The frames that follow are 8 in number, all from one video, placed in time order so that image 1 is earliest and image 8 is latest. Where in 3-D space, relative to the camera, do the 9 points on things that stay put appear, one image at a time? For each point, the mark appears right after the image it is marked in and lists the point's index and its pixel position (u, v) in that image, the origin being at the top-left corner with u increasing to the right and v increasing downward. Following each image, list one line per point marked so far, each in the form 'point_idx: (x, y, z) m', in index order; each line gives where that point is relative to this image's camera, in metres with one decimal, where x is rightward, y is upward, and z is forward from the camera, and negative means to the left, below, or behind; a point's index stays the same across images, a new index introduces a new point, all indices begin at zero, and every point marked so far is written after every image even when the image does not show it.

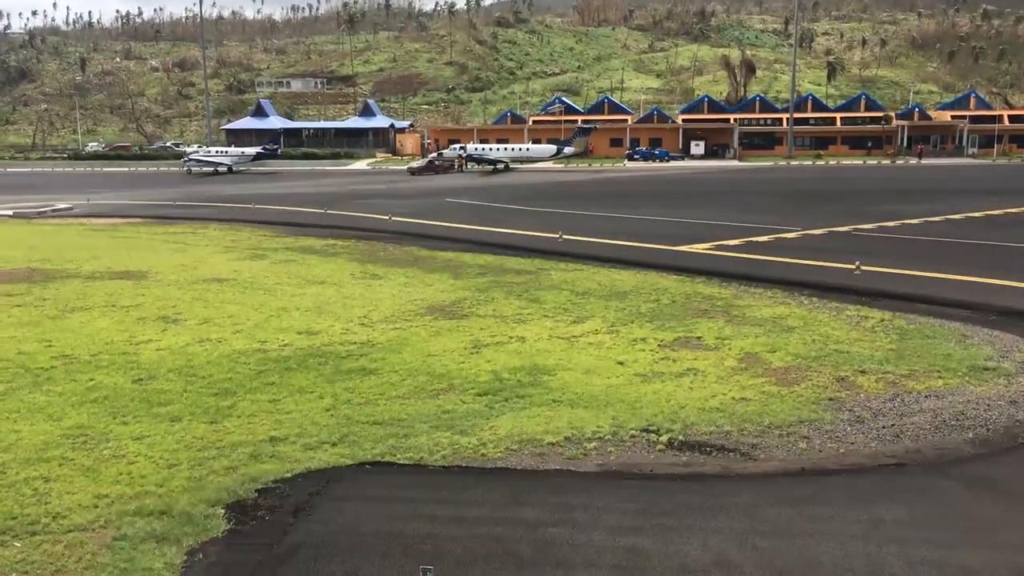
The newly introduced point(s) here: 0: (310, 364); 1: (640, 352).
0: (-2.3, -0.9, +11.1) m
1: (+1.5, -0.7, +11.3) m
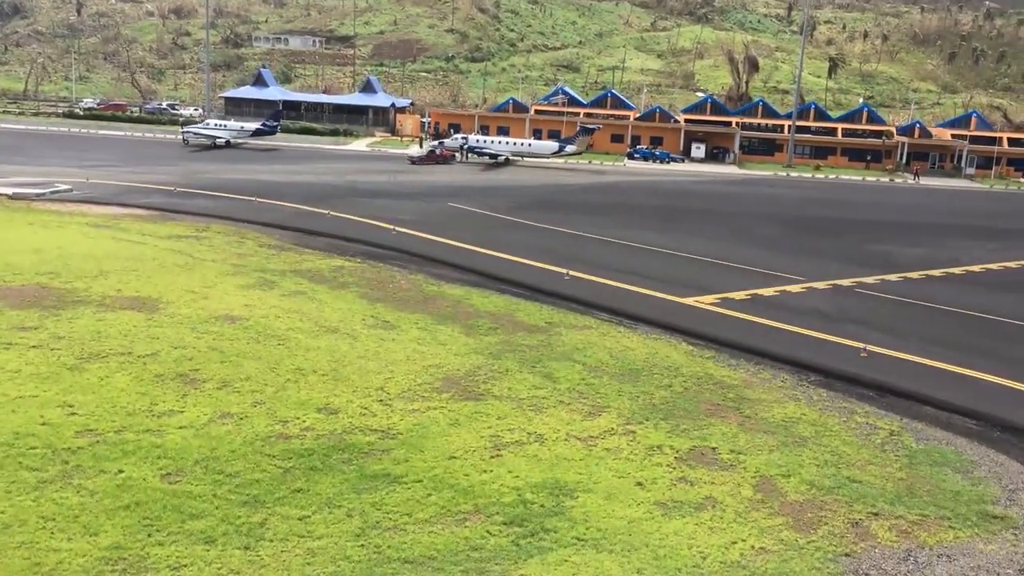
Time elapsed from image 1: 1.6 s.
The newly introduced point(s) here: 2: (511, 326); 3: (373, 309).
0: (-2.1, -2.0, +11.3) m
1: (+1.7, -2.1, +11.6) m
2: (0.0, -0.7, +18.6) m
3: (-2.8, -0.4, +19.6) m
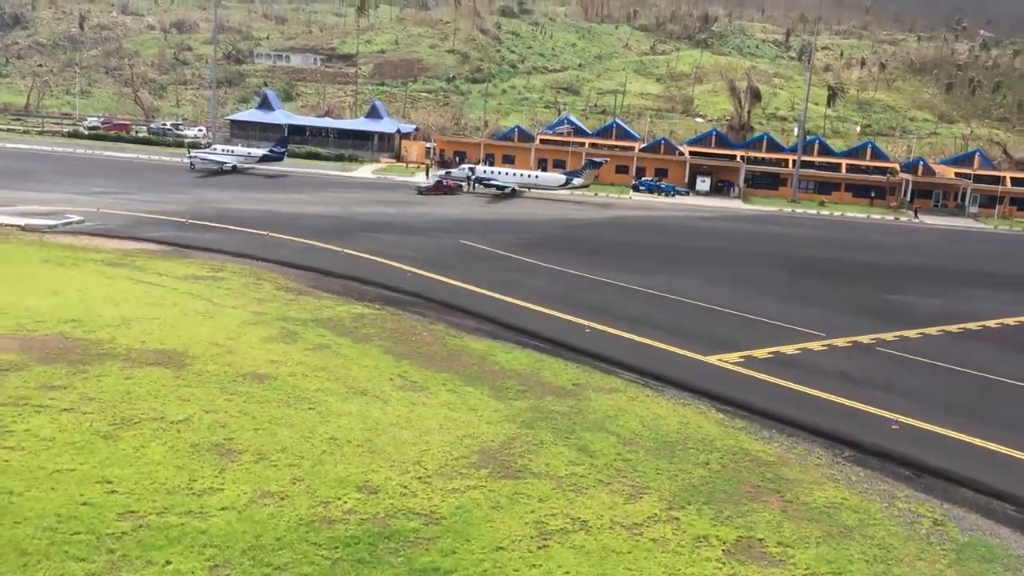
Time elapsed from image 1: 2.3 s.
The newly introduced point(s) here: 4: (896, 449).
0: (-1.5, -3.0, +11.2) m
1: (+2.3, -3.2, +11.5) m
2: (+0.5, -1.9, +18.5) m
3: (-2.3, -1.6, +19.5) m
4: (+6.4, -2.7, +16.4) m
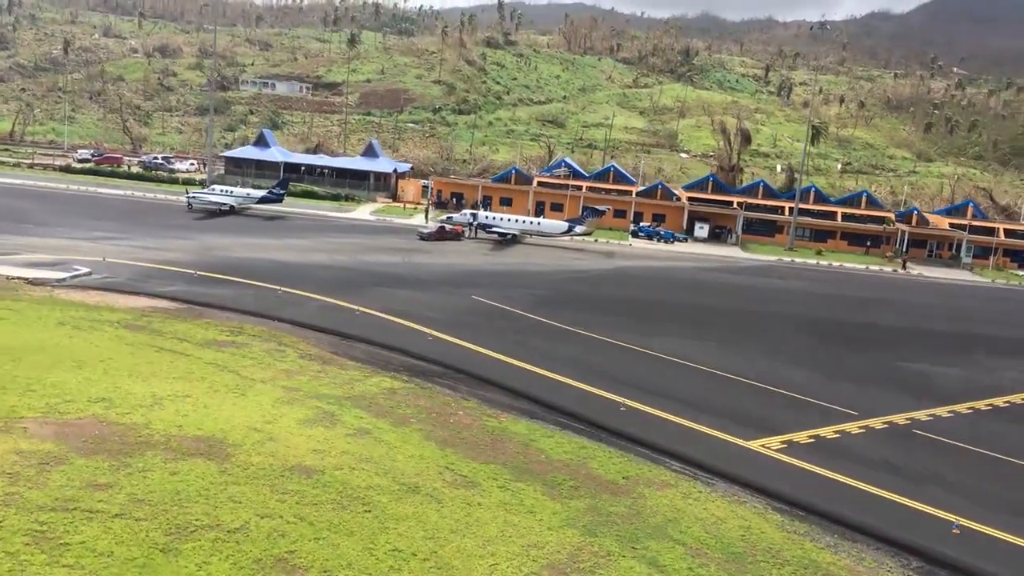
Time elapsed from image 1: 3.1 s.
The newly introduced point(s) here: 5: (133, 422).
0: (-0.4, -4.6, +10.8) m
1: (+3.4, -4.8, +11.1) m
2: (+1.5, -3.6, +18.2) m
3: (-1.3, -3.3, +19.1) m
4: (+7.4, -4.5, +16.1) m
5: (-7.6, -2.7, +19.6) m
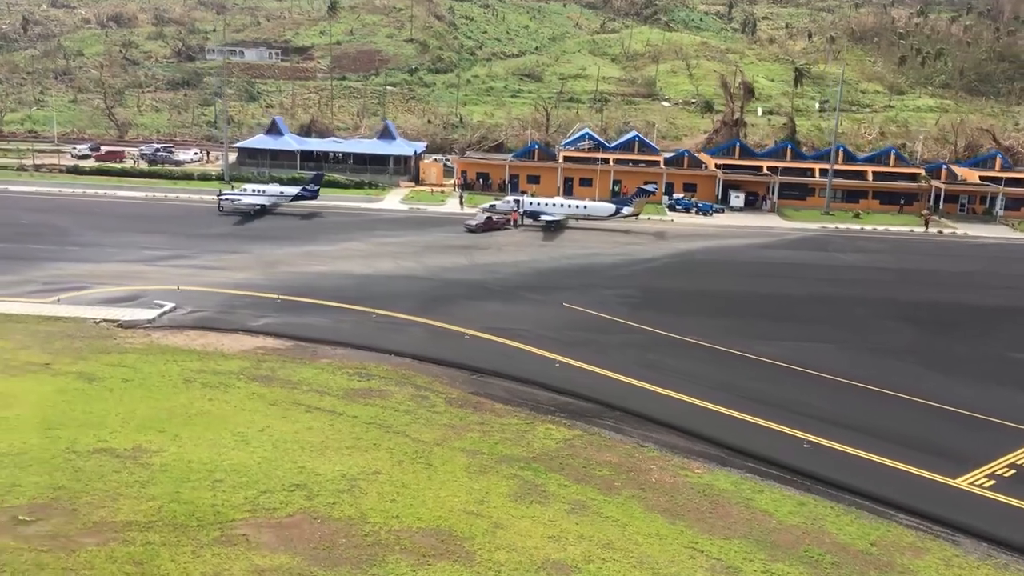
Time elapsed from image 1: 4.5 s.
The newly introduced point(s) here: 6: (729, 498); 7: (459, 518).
0: (+4.5, -6.2, +10.2) m
1: (+8.3, -6.2, +10.7) m
2: (+6.0, -4.8, +17.6) m
3: (+3.2, -4.6, +18.3) m
4: (+12.1, -5.4, +15.8) m
5: (-3.2, -4.3, +18.6) m
6: (+4.4, -4.4, +19.9) m
7: (-1.0, -4.4, +18.7) m
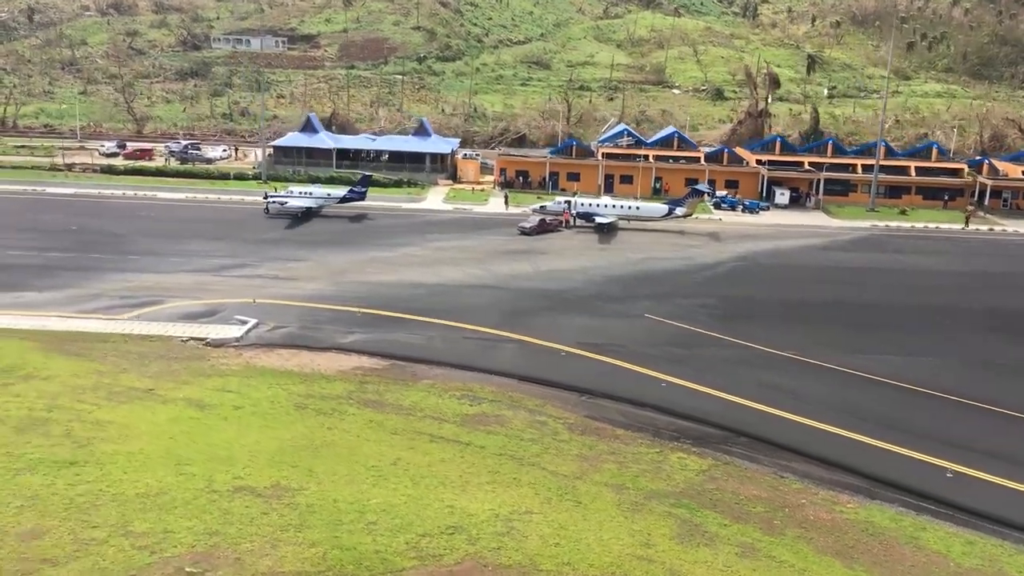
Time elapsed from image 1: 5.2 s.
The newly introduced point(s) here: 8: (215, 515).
0: (+7.8, -7.1, +9.8) m
1: (+11.6, -7.1, +10.3) m
2: (+9.3, -5.5, +17.2) m
3: (+6.4, -5.3, +17.9) m
4: (+15.4, -6.1, +15.4) m
5: (+0.1, -5.1, +18.1) m
6: (+7.6, -5.0, +19.5) m
7: (+2.2, -5.1, +18.2) m
8: (-6.0, -4.6, +19.7) m
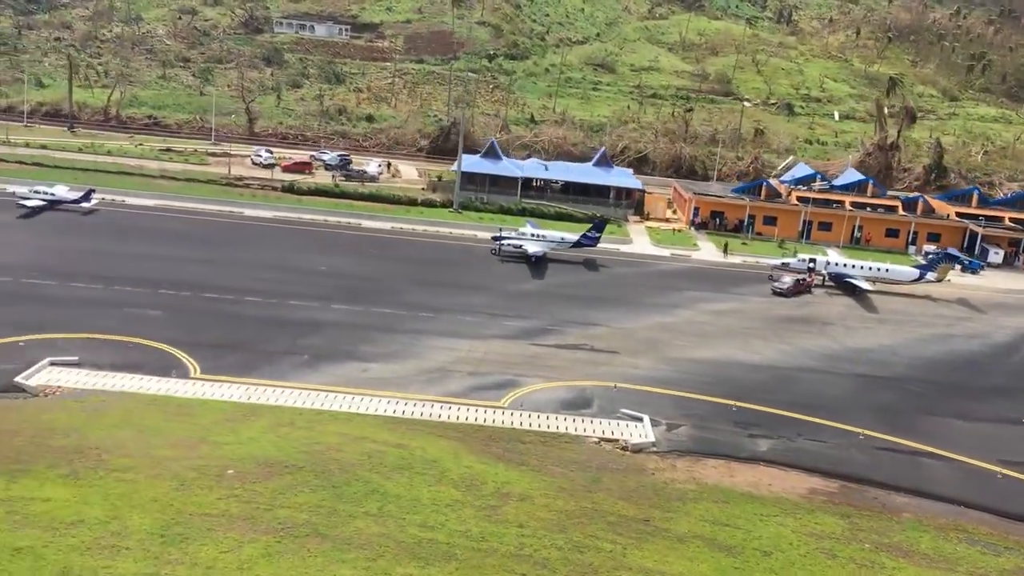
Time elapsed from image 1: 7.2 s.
0: (+21.5, -11.5, +8.2) m
1: (+25.3, -11.7, +8.7) m
2: (+22.9, -9.9, +15.5) m
3: (+20.1, -9.5, +16.2) m
4: (+29.0, -10.8, +13.9) m
5: (+13.8, -9.0, +16.3) m
6: (+21.3, -9.3, +17.9) m
7: (+15.9, -9.1, +16.5) m
8: (+7.7, -8.1, +17.8) m
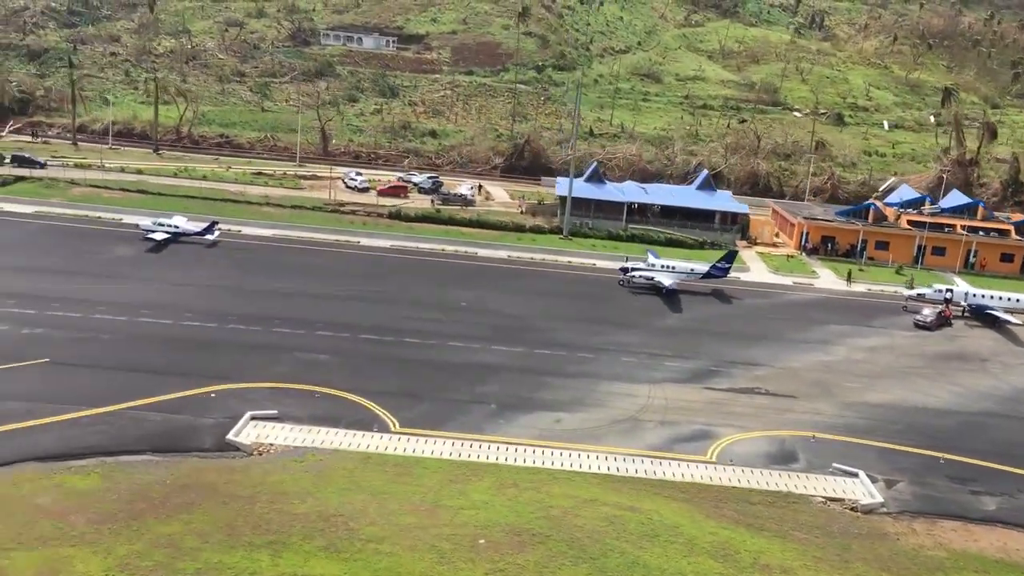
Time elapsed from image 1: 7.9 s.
0: (+28.0, -13.1, +7.0) m
1: (+31.8, -13.2, +7.5) m
2: (+29.5, -11.5, +14.4) m
3: (+26.7, -11.1, +15.1) m
4: (+35.6, -12.4, +12.7) m
5: (+20.4, -10.6, +15.3) m
6: (+27.9, -10.9, +16.7) m
7: (+22.5, -10.7, +15.4) m
8: (+14.3, -9.8, +16.9) m
